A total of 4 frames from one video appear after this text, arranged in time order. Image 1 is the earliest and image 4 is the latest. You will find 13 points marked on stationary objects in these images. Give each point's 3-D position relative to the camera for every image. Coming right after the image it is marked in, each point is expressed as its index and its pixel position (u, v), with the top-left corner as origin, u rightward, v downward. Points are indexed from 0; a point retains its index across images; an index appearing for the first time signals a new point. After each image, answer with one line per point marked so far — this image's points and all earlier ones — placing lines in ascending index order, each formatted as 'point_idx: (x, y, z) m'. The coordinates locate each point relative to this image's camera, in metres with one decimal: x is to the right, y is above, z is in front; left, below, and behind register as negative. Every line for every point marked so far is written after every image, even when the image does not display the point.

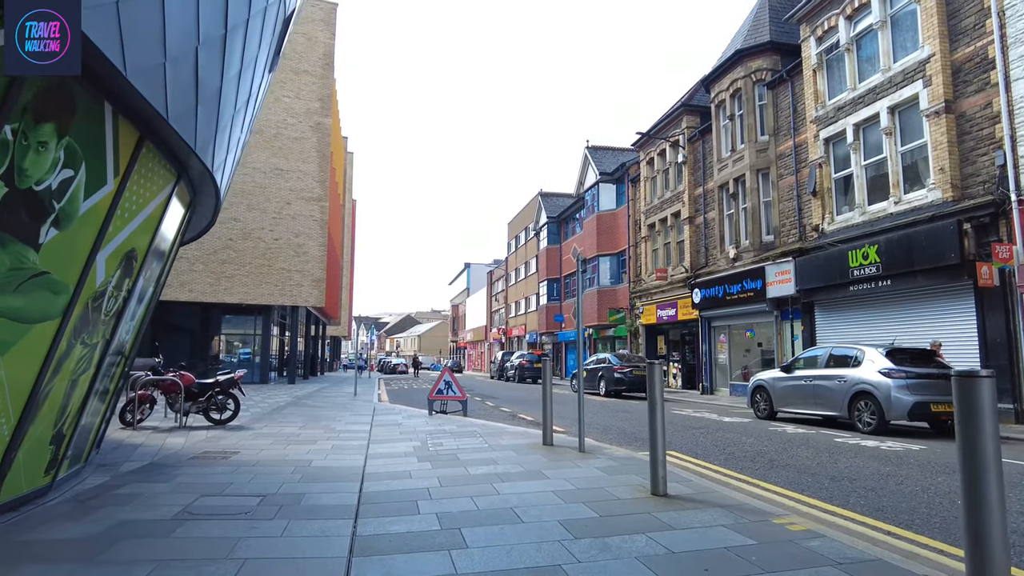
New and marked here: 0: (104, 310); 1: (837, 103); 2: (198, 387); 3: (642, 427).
0: (-3.2, -0.2, +5.3) m
1: (+7.9, +4.5, +16.3) m
2: (-5.3, -1.7, +11.3) m
3: (+2.3, -2.4, +11.5) m
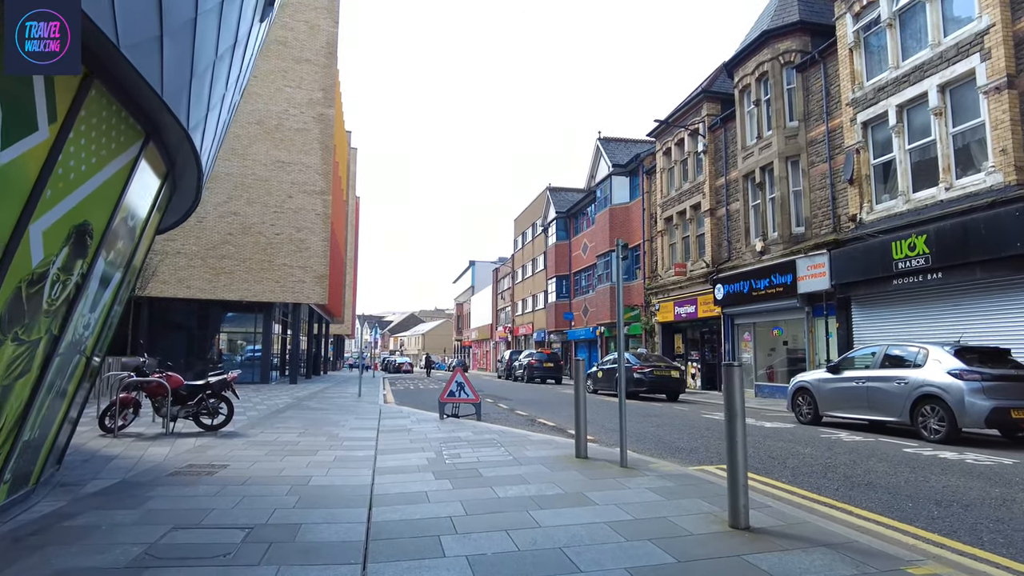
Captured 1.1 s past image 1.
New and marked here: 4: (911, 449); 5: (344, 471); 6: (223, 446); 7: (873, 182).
0: (-2.9, -0.1, +4.2) m
1: (+8.2, +4.6, +15.2) m
2: (-5.0, -1.5, +10.3) m
3: (+2.6, -2.3, +10.4) m
4: (+4.9, -2.0, +8.3) m
5: (-1.8, -2.0, +7.2) m
6: (-3.9, -2.1, +9.0) m
7: (+8.3, +2.4, +15.5) m
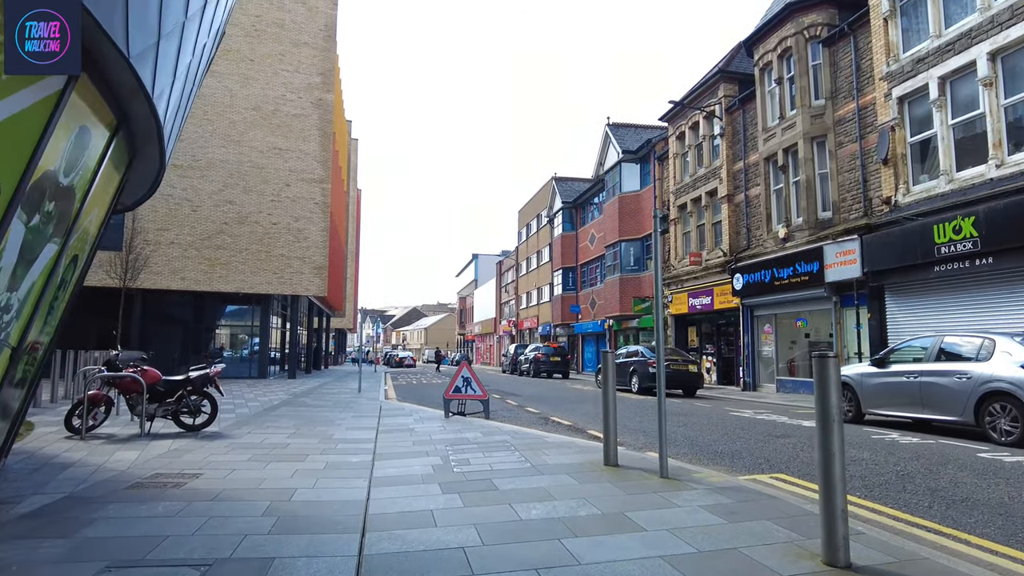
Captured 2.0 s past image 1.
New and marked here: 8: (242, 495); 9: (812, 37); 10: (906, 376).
0: (-2.7, +0.1, +3.2) m
1: (+8.4, +4.9, +14.1) m
2: (-4.8, -1.3, +9.2) m
3: (+2.8, -2.0, +9.4) m
4: (+5.1, -1.8, +7.2) m
5: (-1.6, -1.8, +6.2) m
6: (-3.7, -1.9, +8.0) m
7: (+8.5, +2.7, +14.4) m
8: (-2.2, -1.7, +5.5) m
9: (+7.9, +6.6, +17.7) m
10: (+5.7, -1.3, +9.8) m
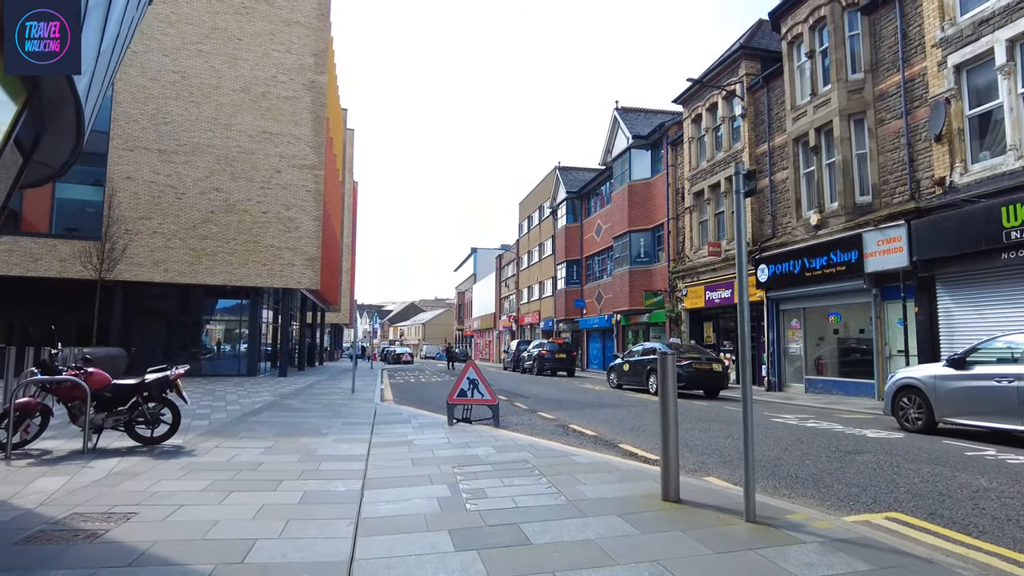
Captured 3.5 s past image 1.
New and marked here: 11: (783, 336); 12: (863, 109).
0: (-2.5, +0.2, +1.6) m
1: (+8.6, +5.1, +12.5) m
2: (-4.6, -1.2, +7.7) m
3: (+3.0, -1.9, +7.9) m
4: (+5.3, -1.6, +5.7) m
5: (-1.4, -1.6, +4.7) m
6: (-3.5, -1.8, +6.4) m
7: (+8.7, +2.9, +12.9) m
8: (-2.0, -1.6, +4.0) m
9: (+8.1, +6.8, +16.1) m
10: (+6.0, -1.1, +8.3) m
11: (+7.6, -1.3, +19.0) m
12: (+8.2, +4.2, +15.7) m
